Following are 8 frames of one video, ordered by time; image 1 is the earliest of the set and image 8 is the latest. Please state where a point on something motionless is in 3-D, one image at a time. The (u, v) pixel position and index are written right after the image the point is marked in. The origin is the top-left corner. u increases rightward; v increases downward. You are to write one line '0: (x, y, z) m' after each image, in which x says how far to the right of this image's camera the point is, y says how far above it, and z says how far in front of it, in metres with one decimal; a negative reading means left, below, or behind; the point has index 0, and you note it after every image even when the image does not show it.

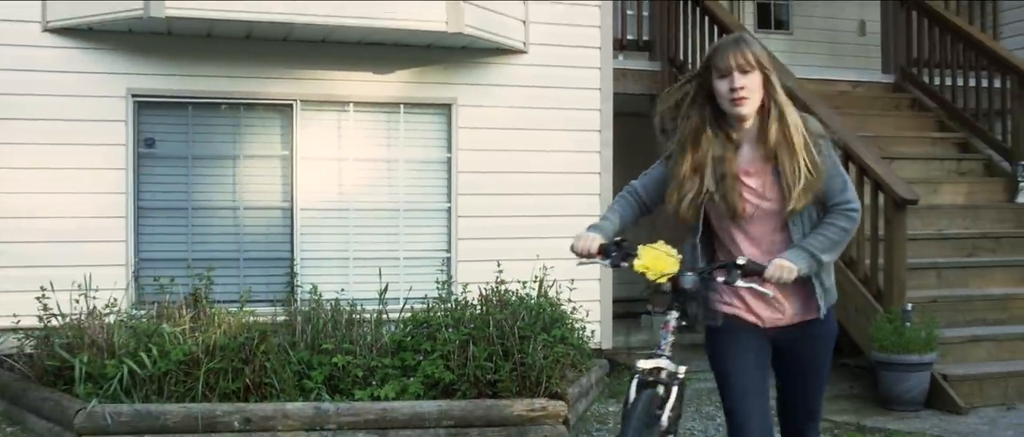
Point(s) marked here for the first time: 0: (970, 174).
0: (+2.7, +0.3, +7.2) m
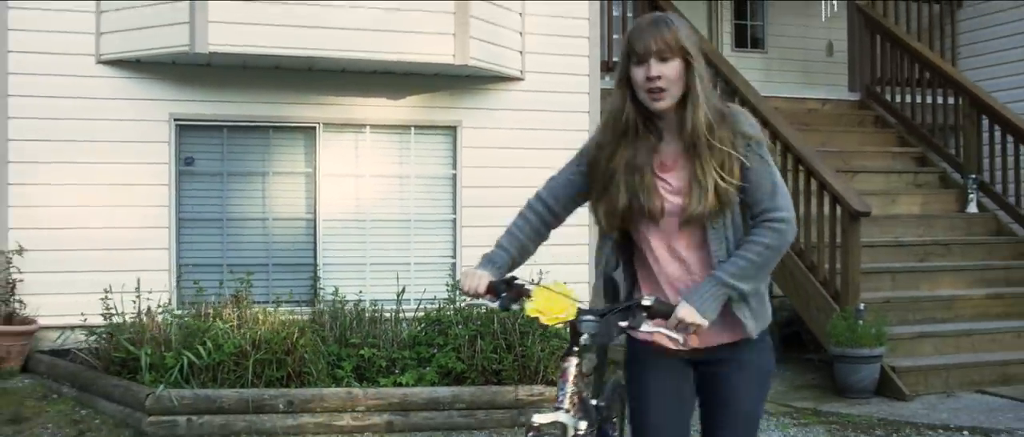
0: (+2.6, +0.2, +7.9) m
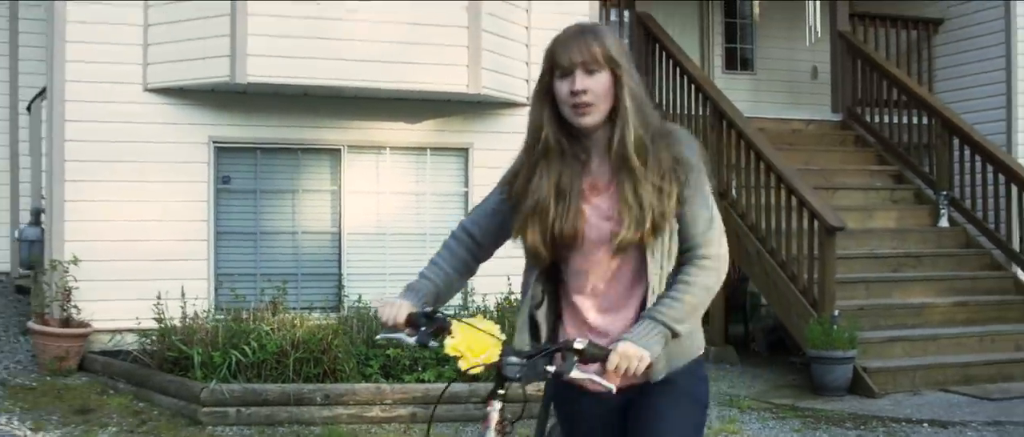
0: (+2.7, +0.1, +8.5) m
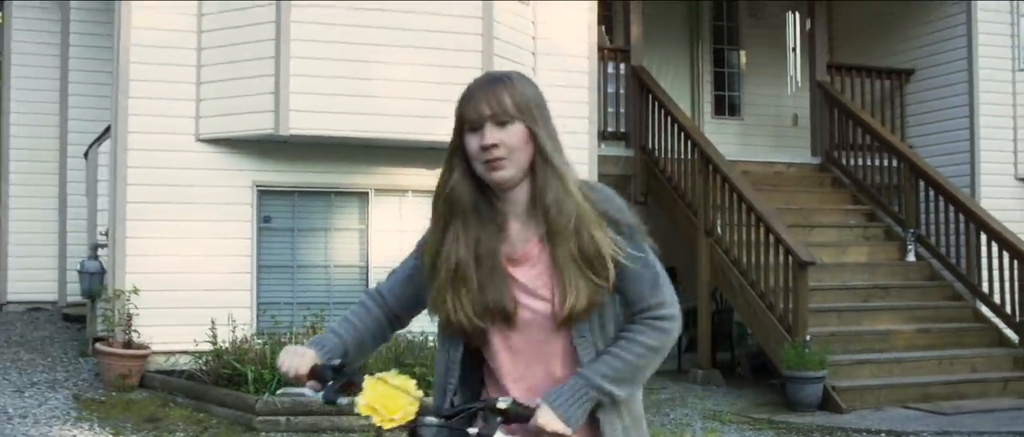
0: (+2.7, -0.1, +9.4) m
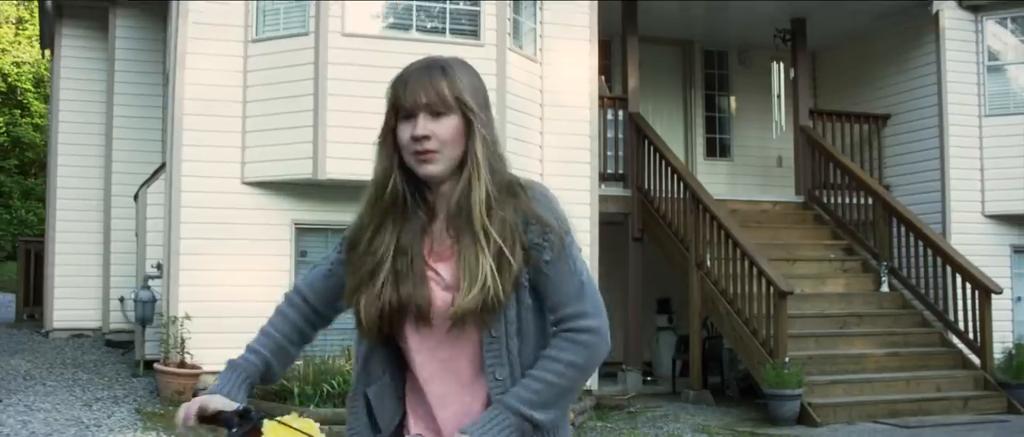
0: (+2.8, -0.4, +10.2) m
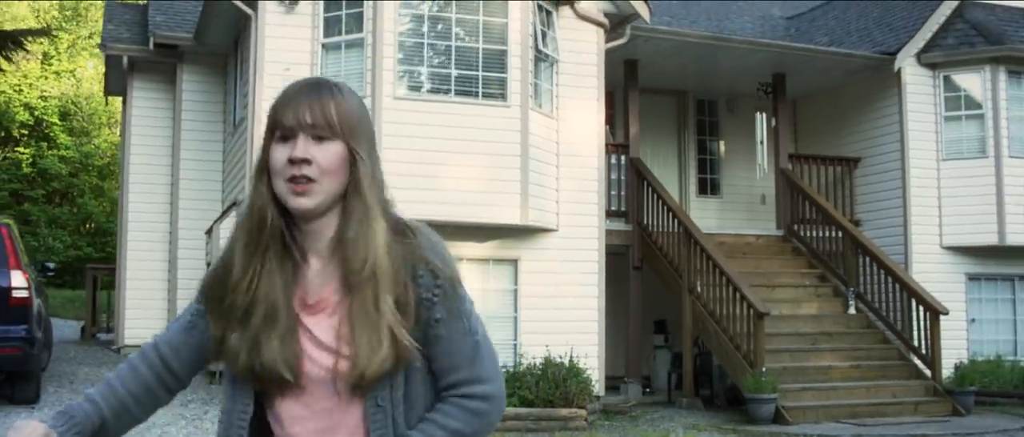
0: (+3.0, -0.7, +11.8) m
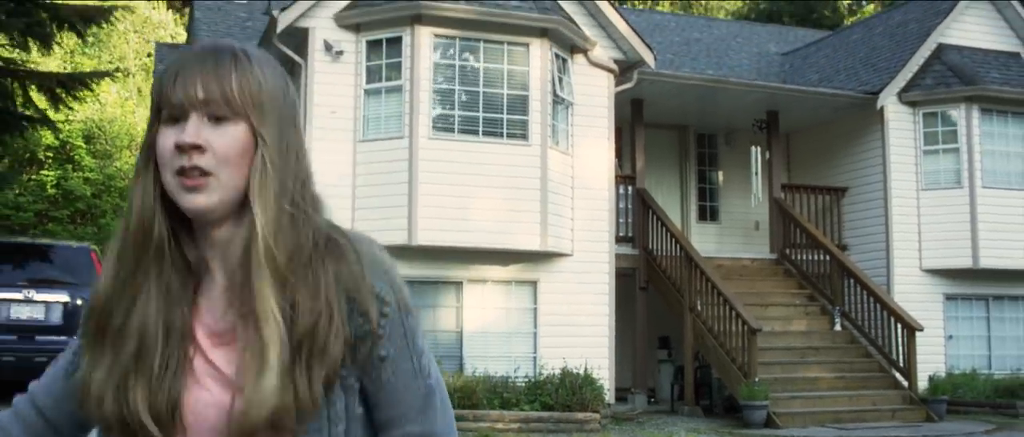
0: (+3.1, -1.0, +13.0) m
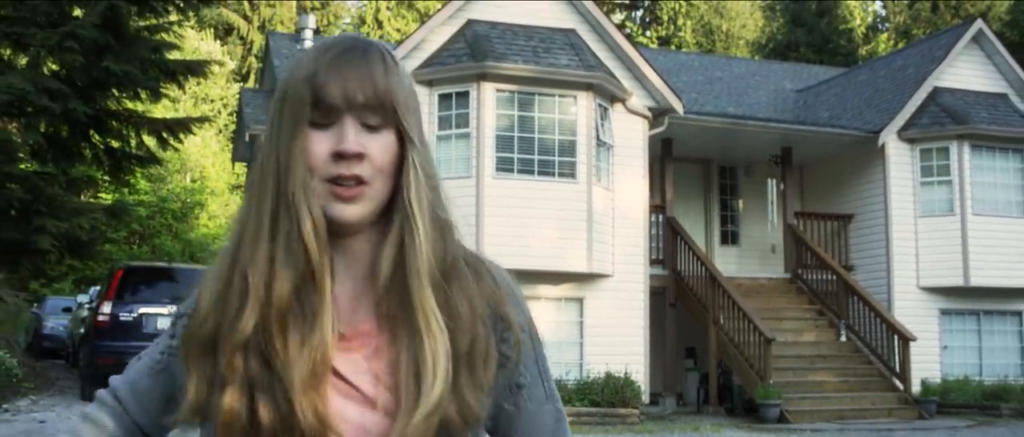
0: (+3.7, -1.3, +14.8) m
